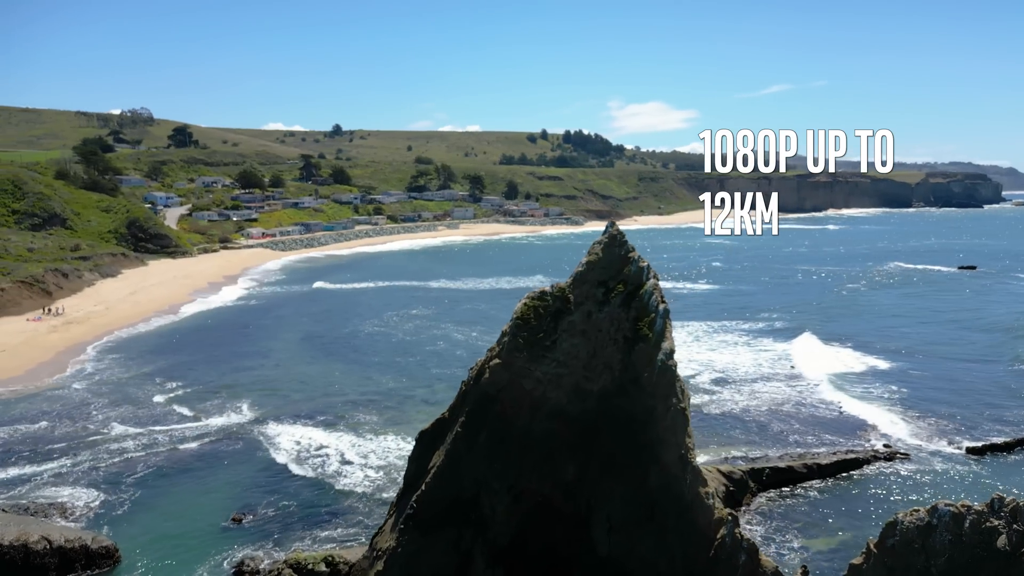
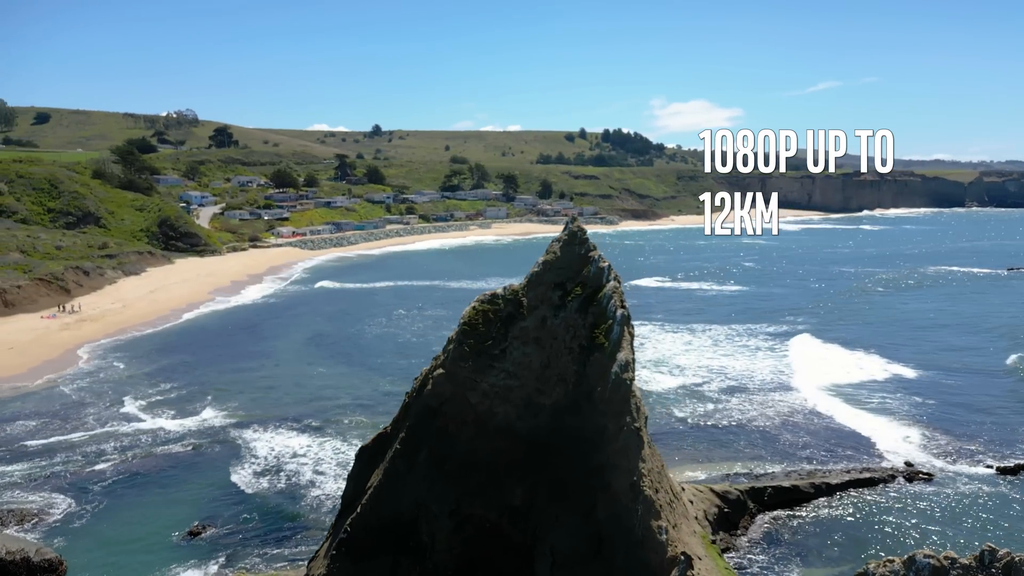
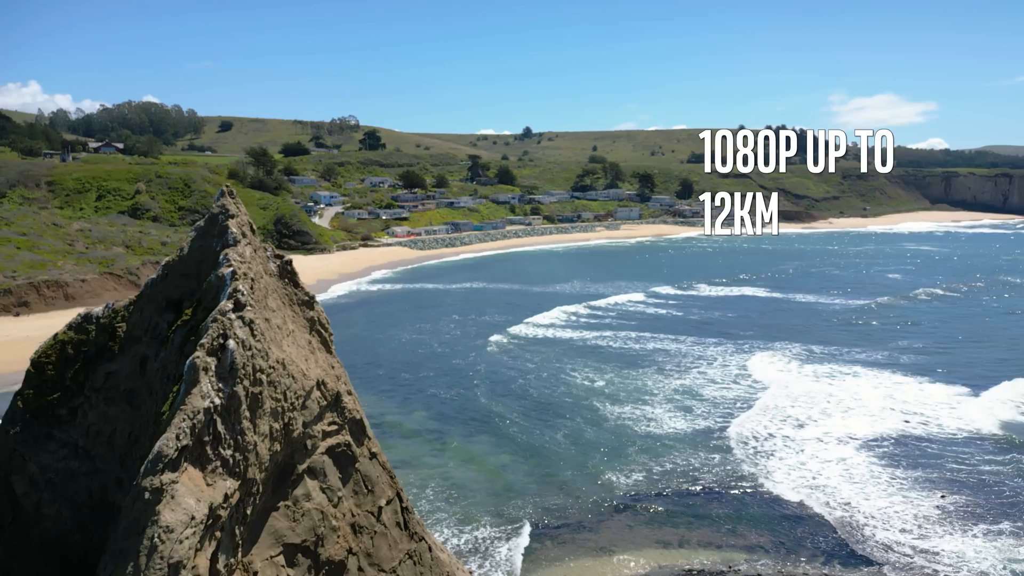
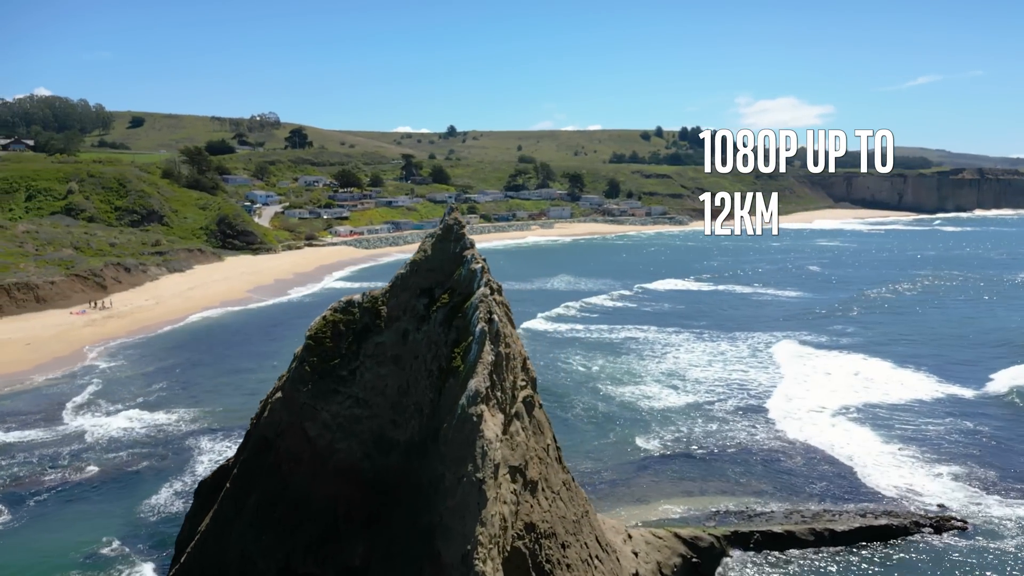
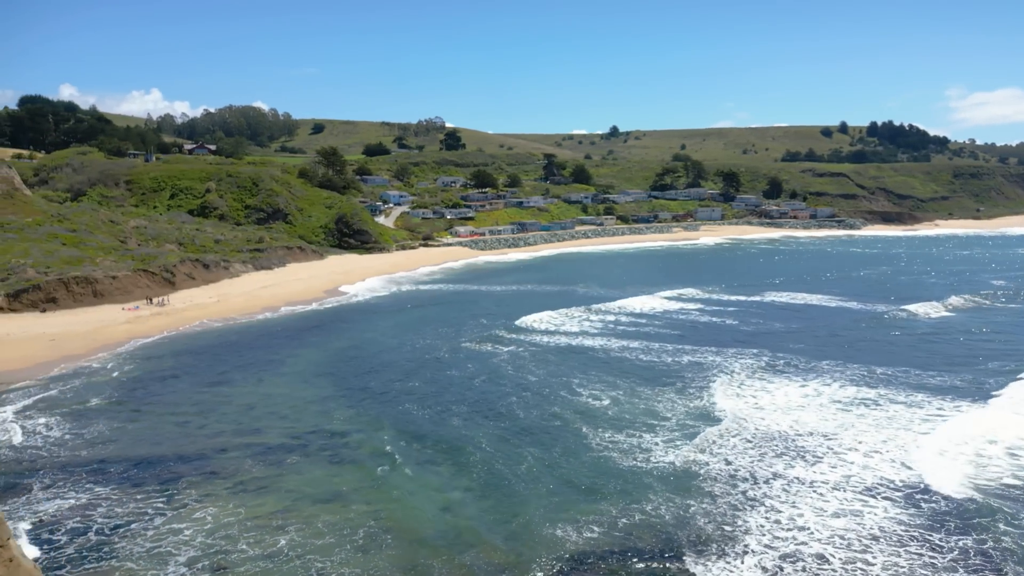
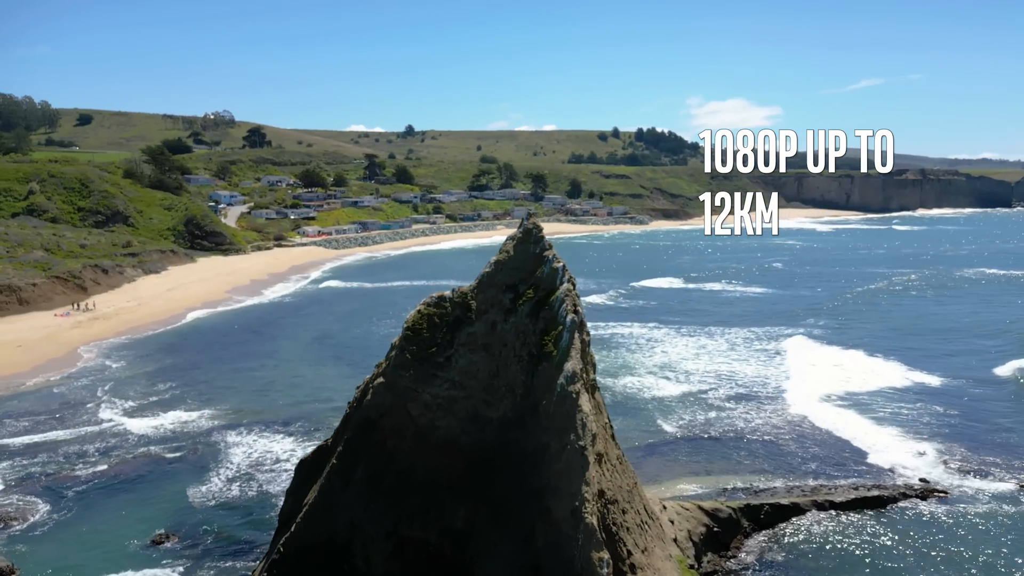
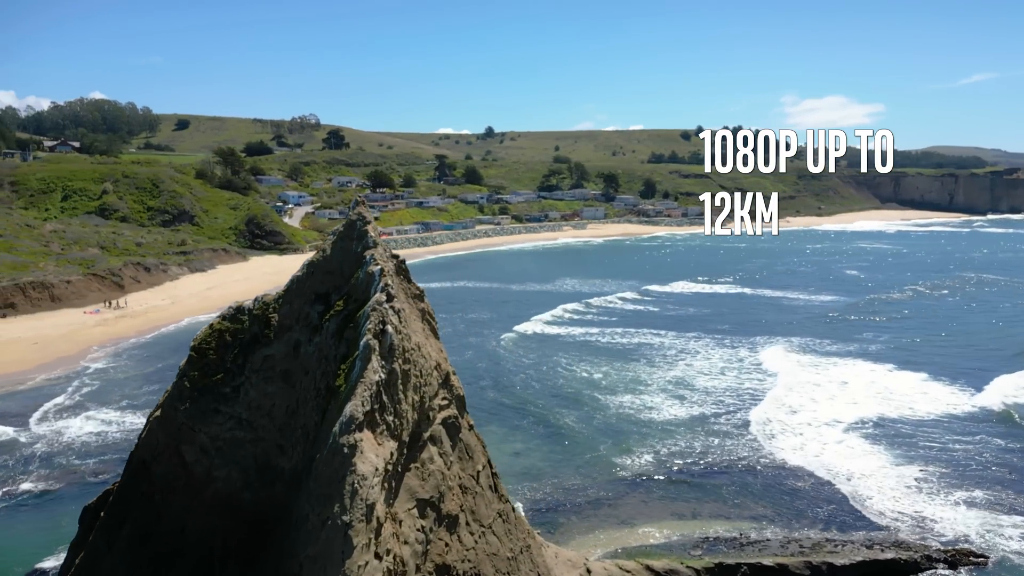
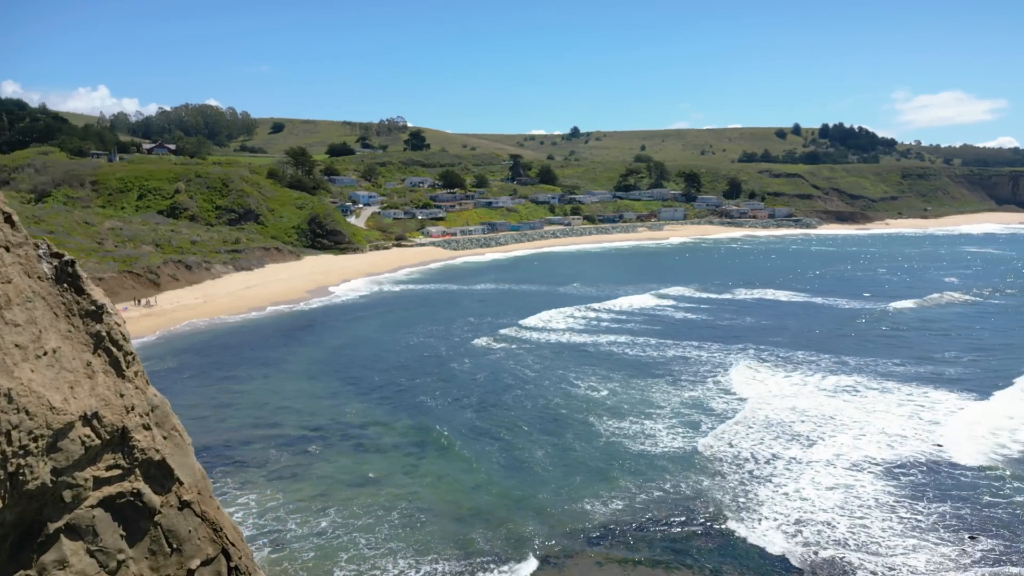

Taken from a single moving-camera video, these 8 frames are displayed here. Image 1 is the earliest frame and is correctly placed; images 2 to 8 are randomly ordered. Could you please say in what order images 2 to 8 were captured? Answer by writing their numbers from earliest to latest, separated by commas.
2, 6, 4, 7, 3, 8, 5
